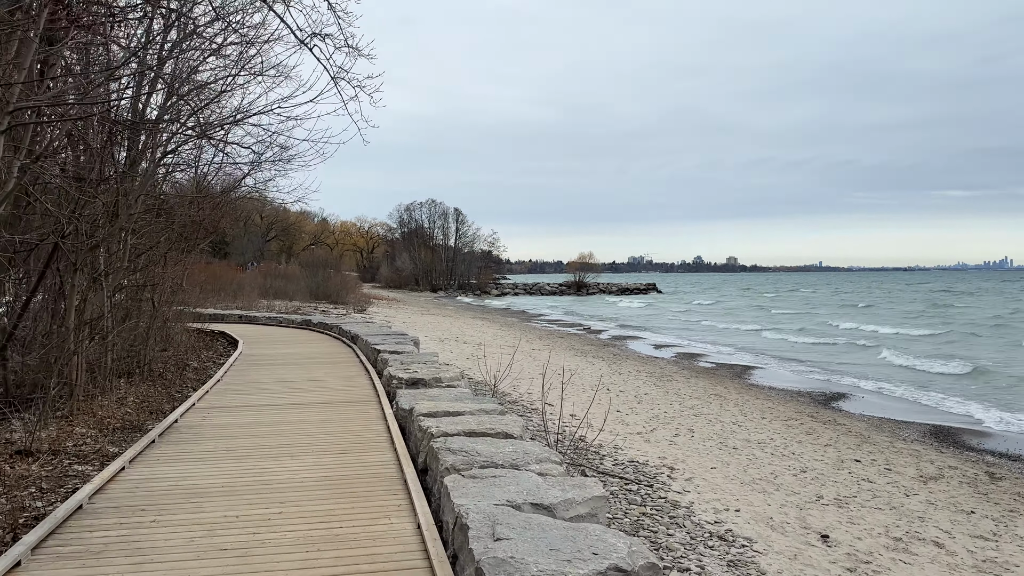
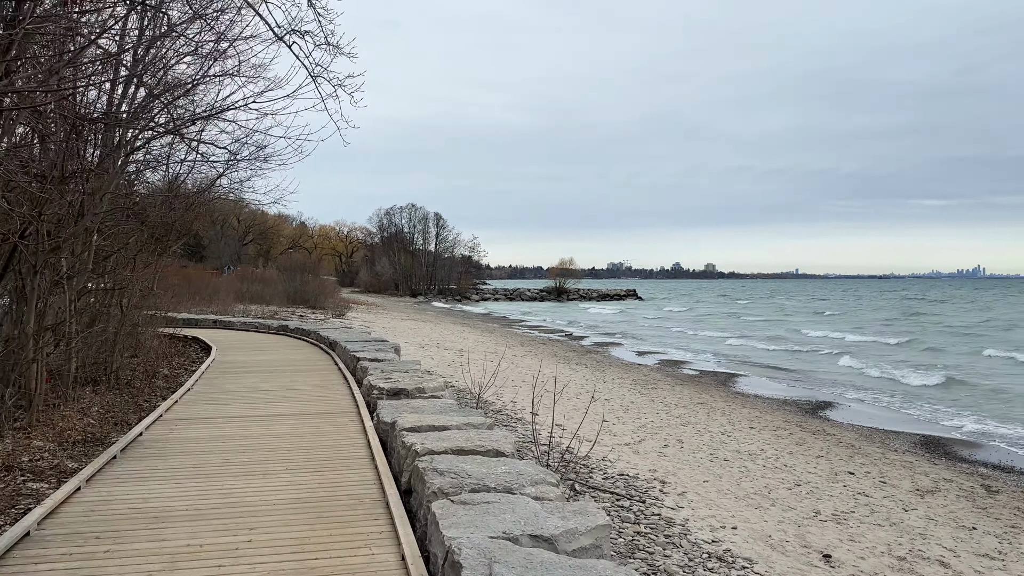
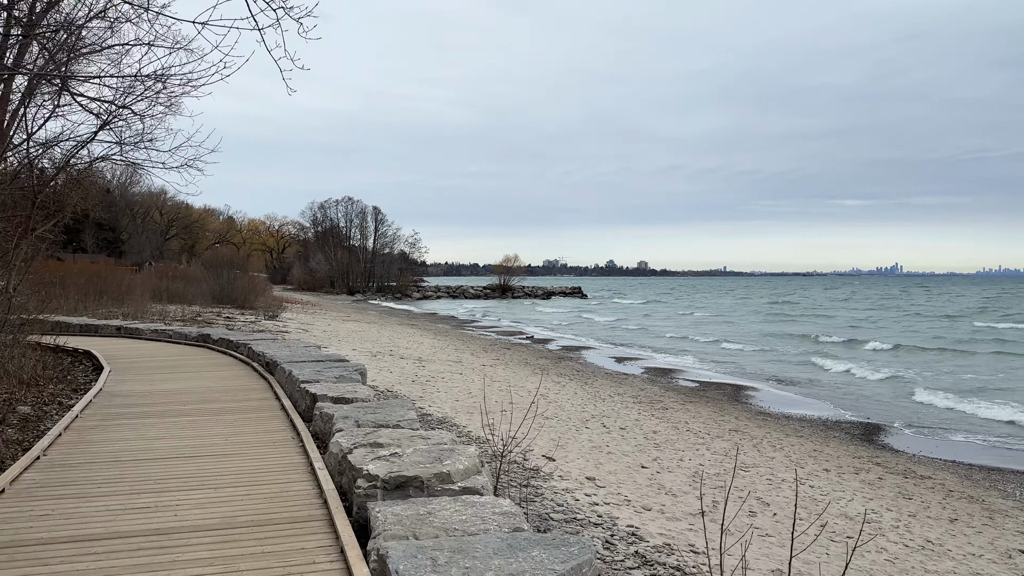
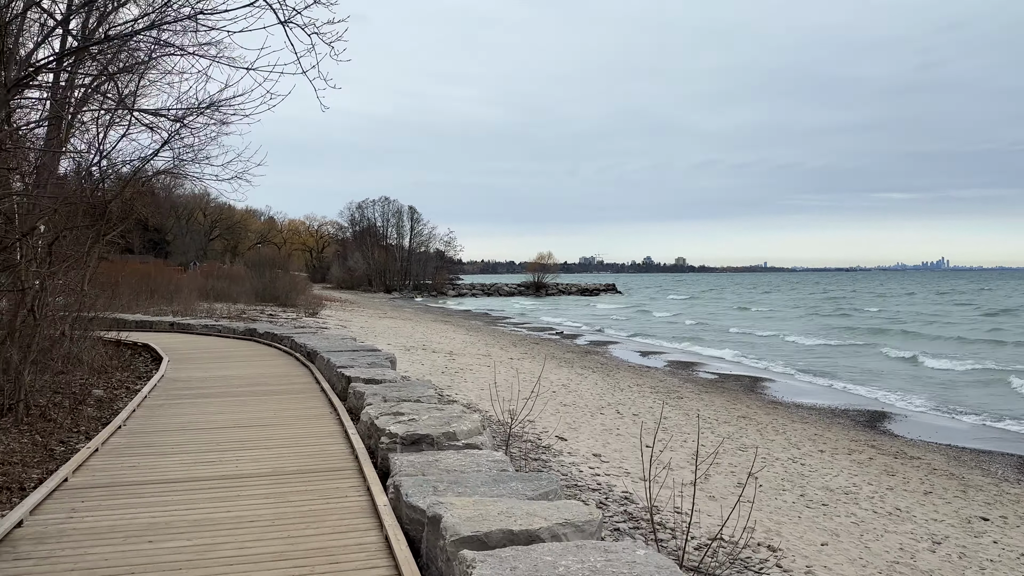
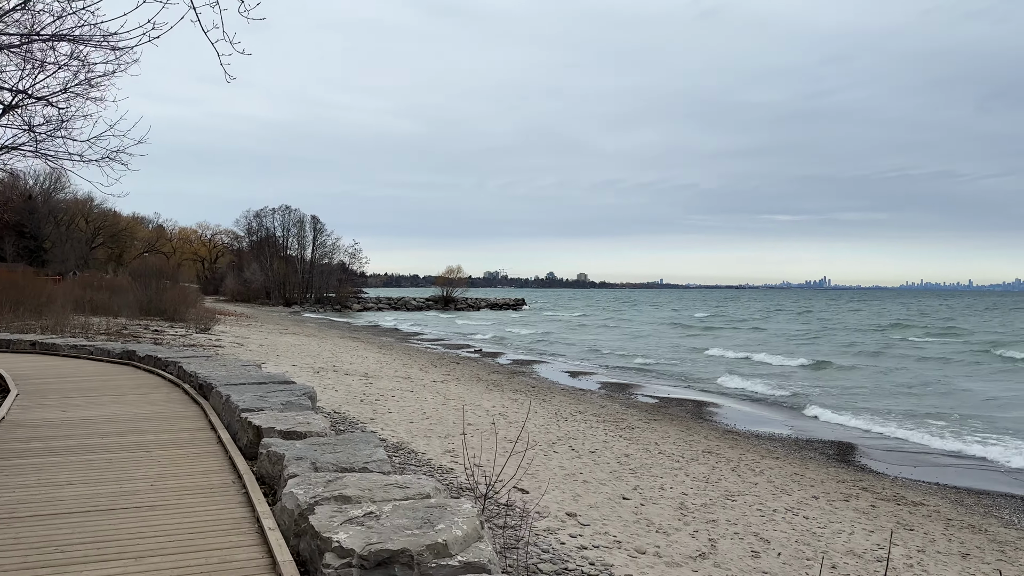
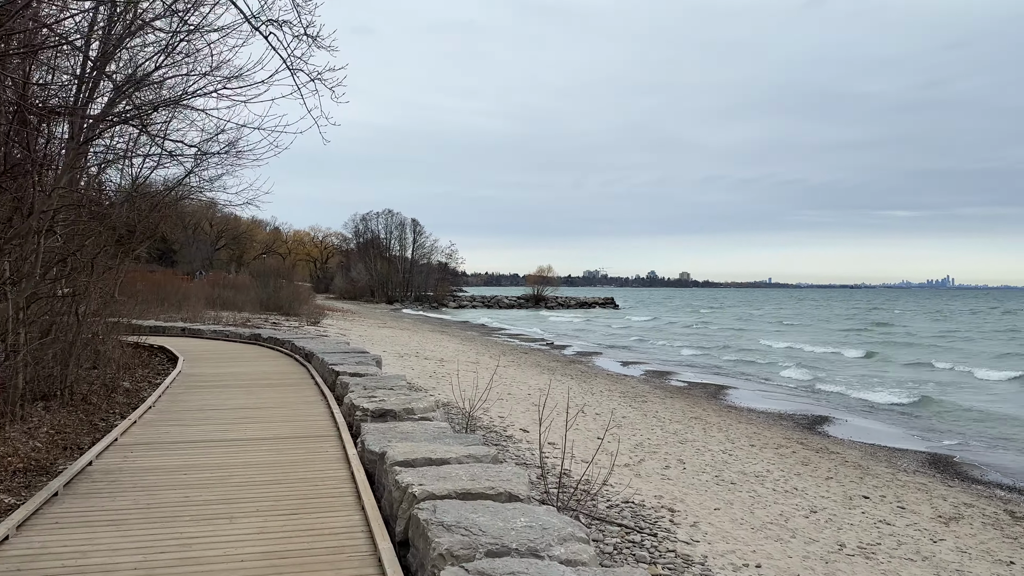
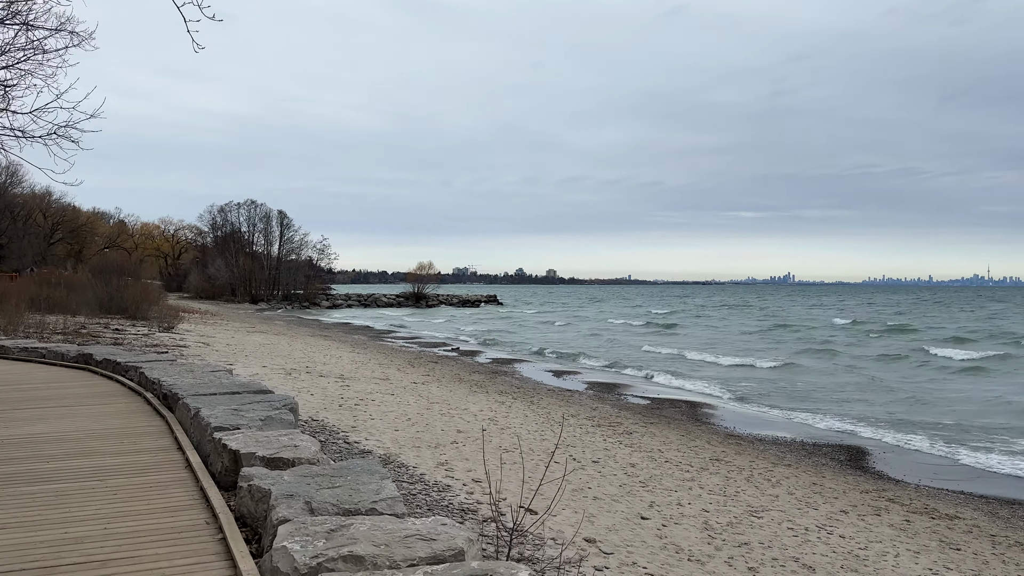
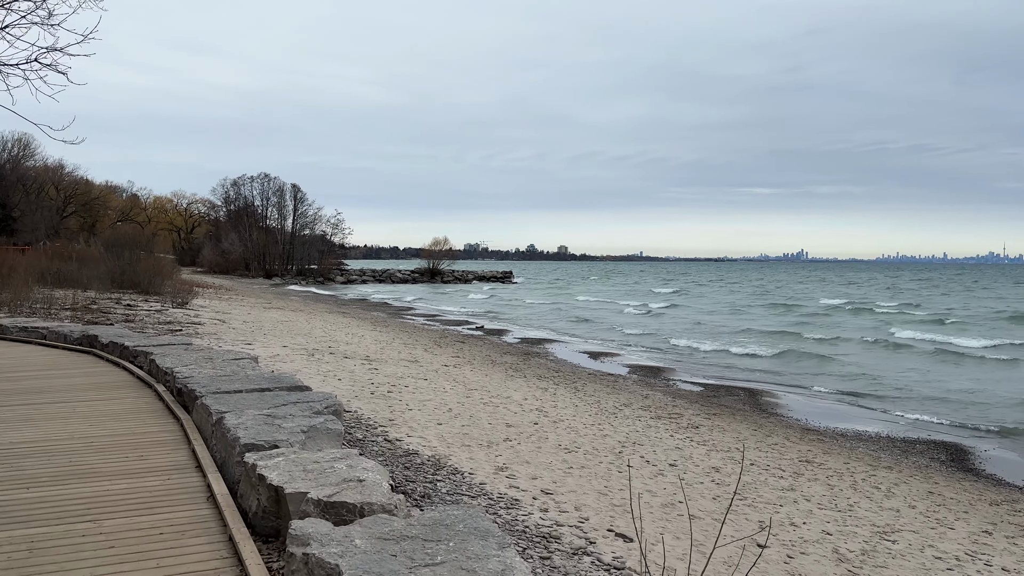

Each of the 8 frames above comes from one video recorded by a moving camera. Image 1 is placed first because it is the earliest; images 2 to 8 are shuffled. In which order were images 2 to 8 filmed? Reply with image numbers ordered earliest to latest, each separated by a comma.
2, 6, 4, 3, 5, 7, 8
